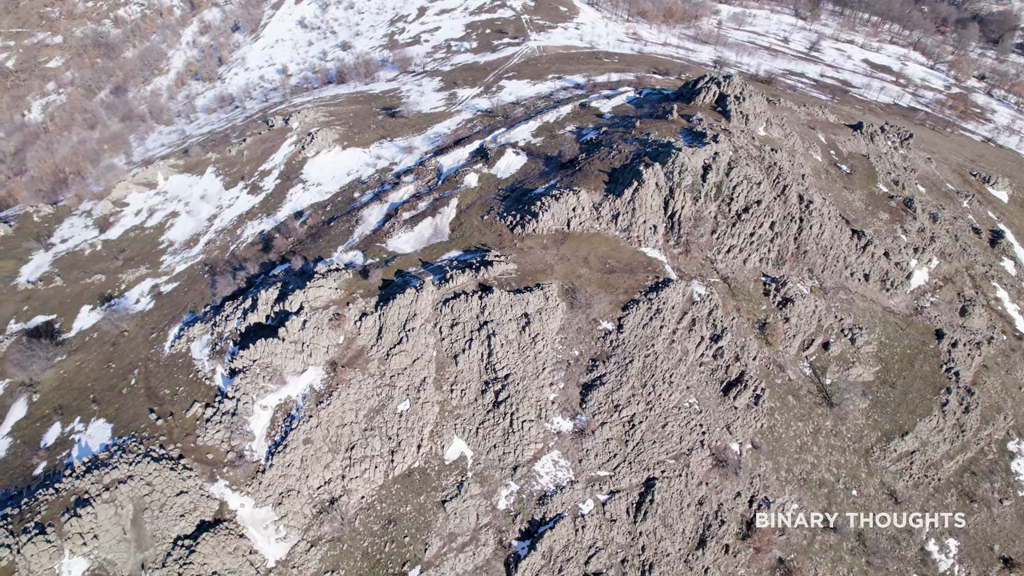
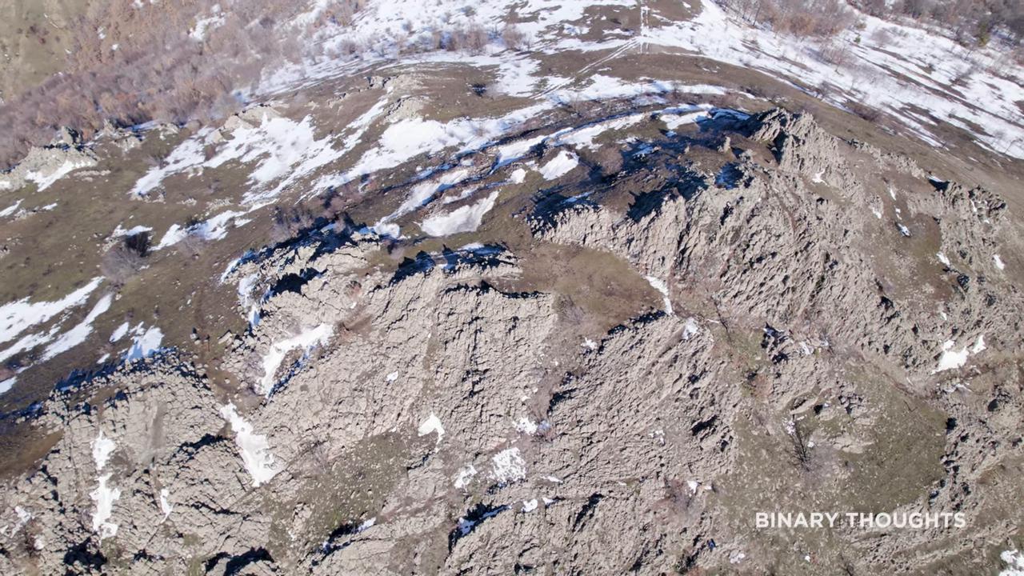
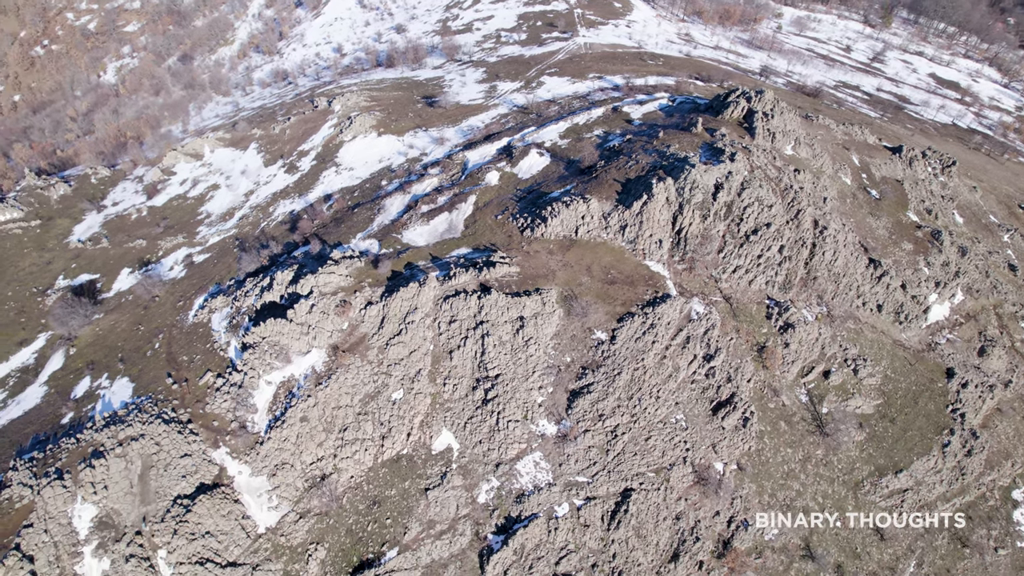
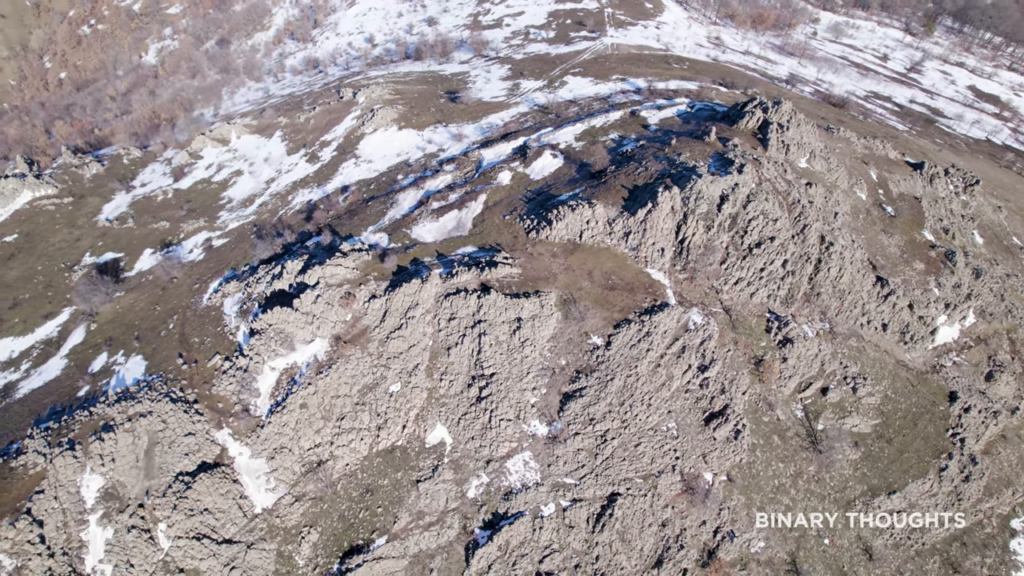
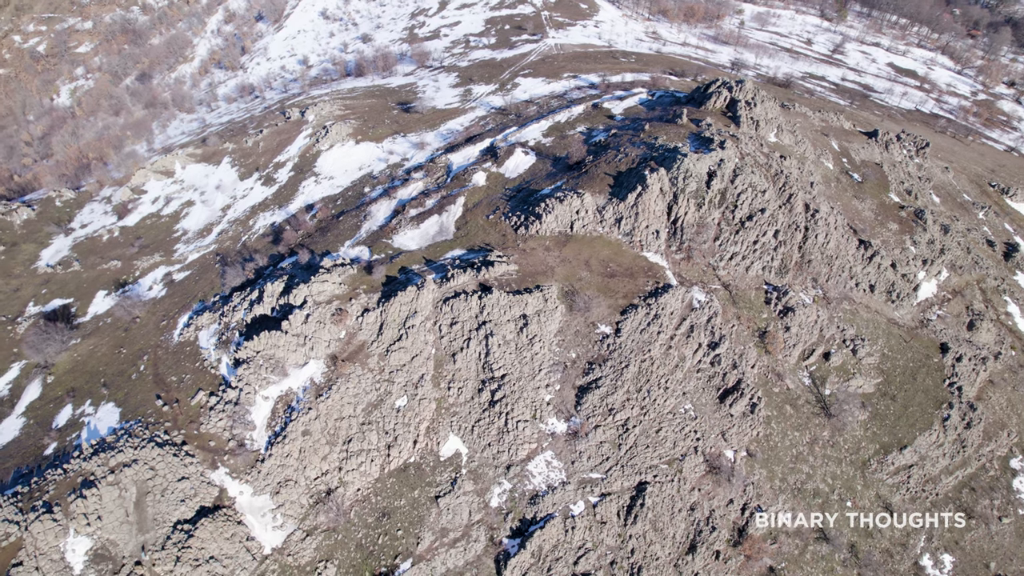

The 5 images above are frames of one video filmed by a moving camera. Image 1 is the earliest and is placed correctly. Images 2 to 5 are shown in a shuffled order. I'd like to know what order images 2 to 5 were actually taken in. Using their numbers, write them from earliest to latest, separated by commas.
5, 3, 4, 2
